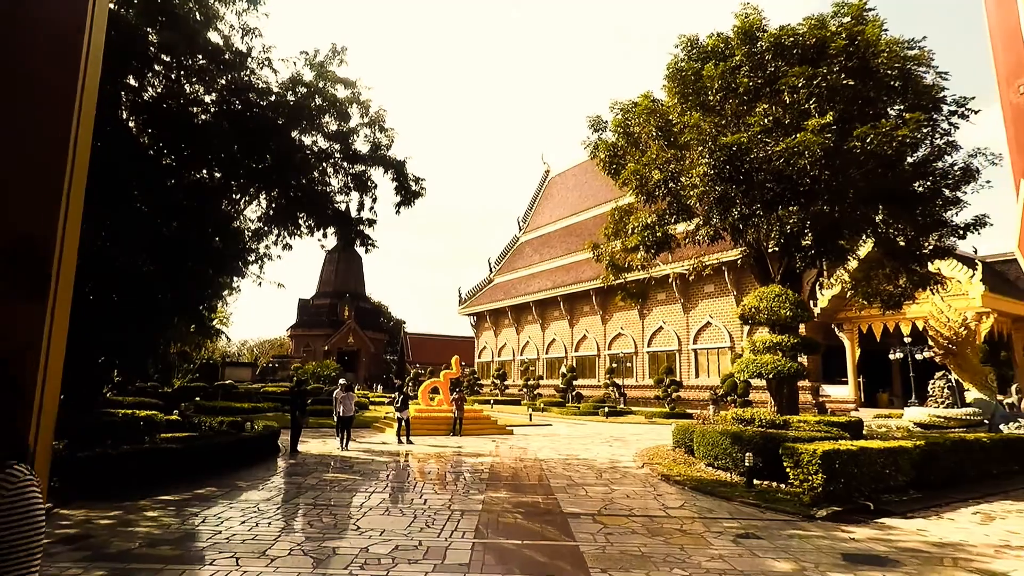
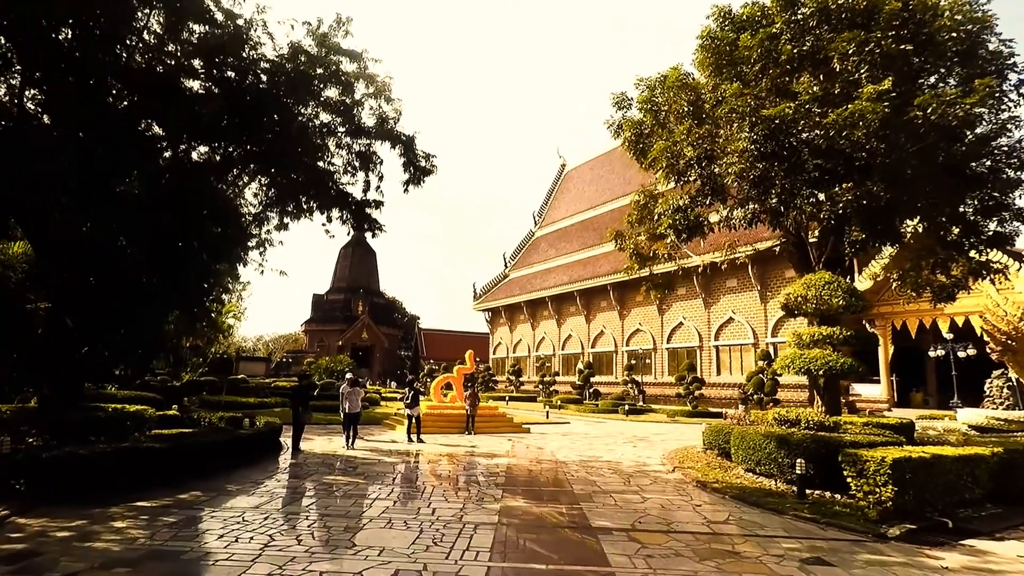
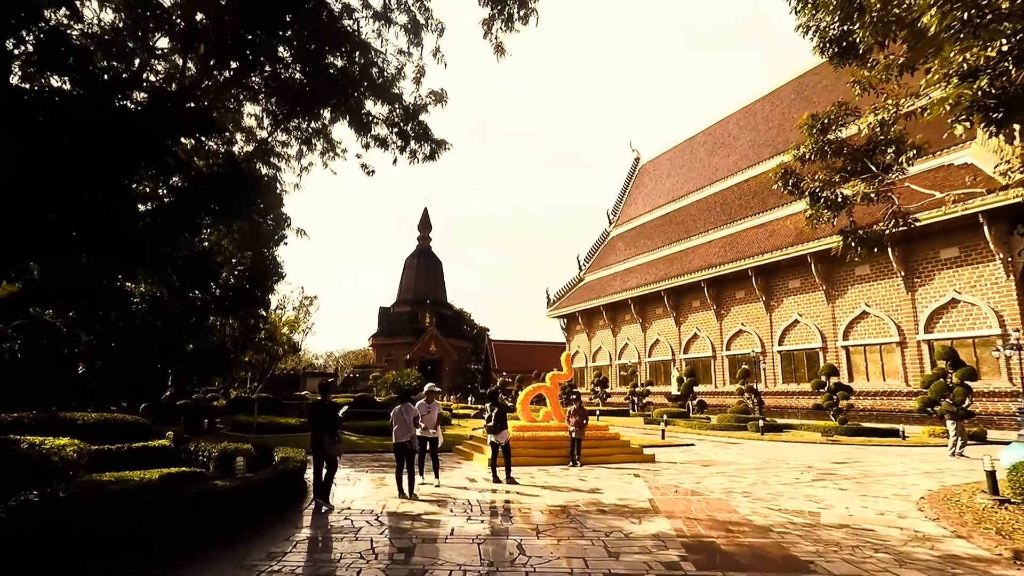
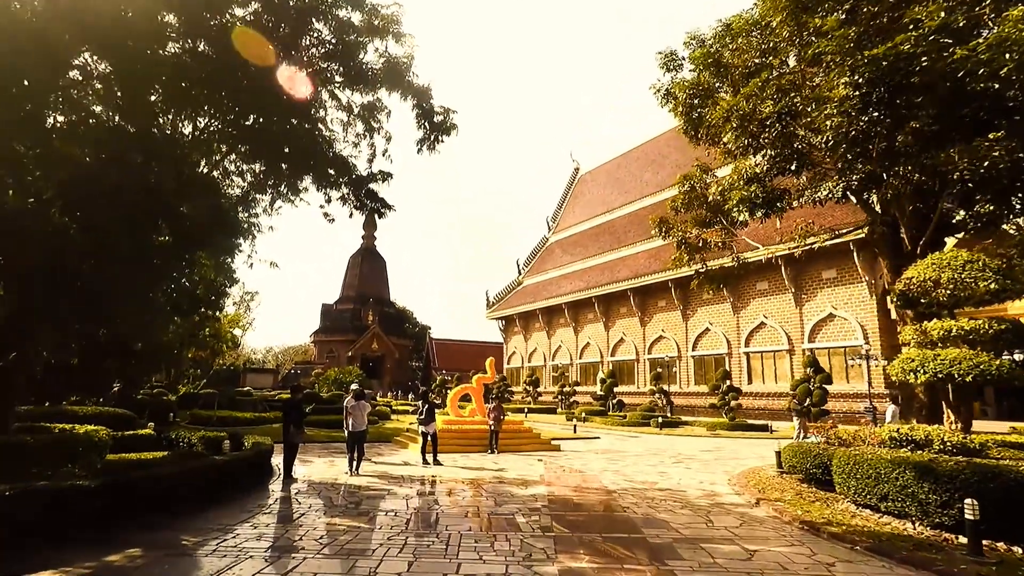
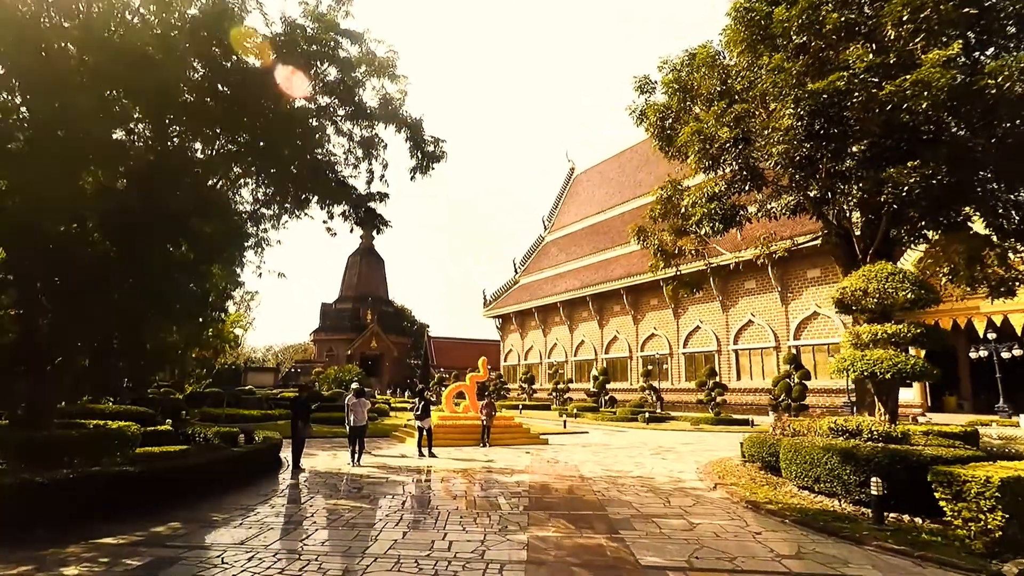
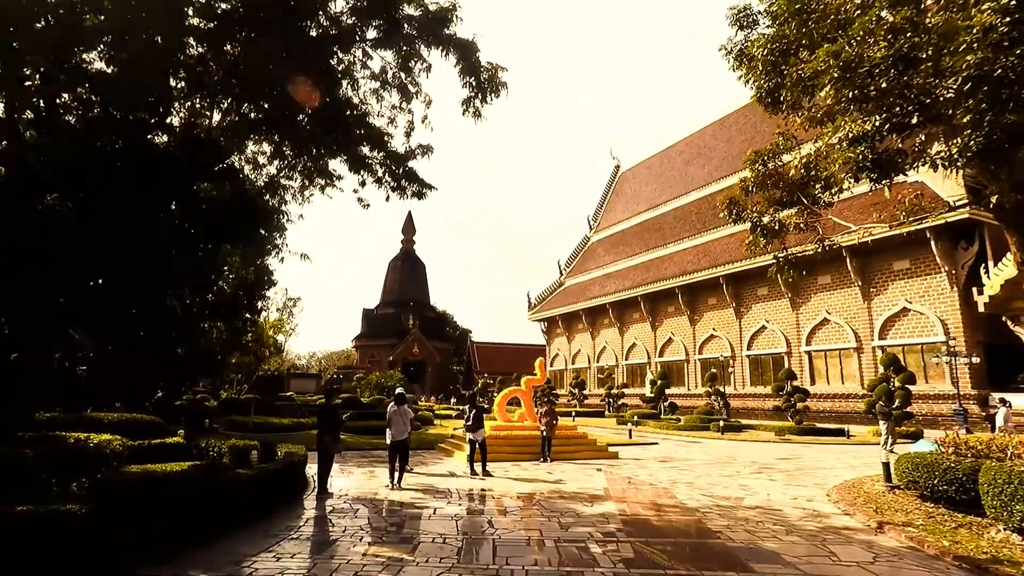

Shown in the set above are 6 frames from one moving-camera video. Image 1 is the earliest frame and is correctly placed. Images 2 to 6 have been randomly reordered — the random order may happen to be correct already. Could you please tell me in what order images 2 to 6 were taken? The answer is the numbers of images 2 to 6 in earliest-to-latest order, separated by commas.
2, 5, 4, 6, 3
